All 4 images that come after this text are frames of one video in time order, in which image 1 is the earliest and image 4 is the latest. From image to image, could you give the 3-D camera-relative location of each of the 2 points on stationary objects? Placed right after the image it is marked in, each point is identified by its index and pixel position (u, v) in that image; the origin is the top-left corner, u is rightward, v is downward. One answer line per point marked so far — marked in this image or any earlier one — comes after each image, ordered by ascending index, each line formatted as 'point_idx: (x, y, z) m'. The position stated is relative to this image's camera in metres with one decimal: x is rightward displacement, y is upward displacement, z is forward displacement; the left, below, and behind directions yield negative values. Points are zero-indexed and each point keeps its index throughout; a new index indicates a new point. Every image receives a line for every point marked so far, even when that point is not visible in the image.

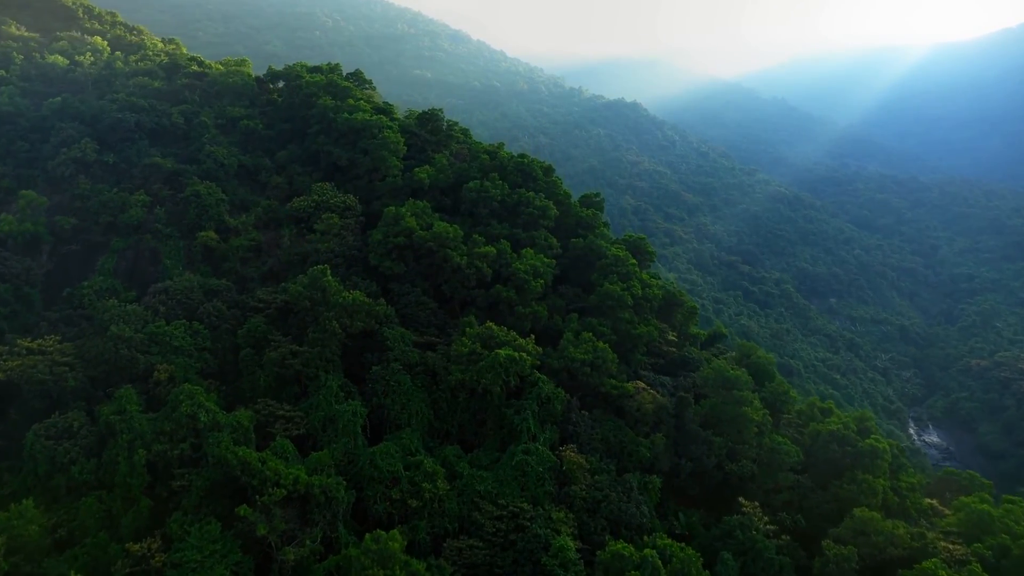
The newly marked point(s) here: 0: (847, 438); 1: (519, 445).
0: (+13.1, -5.9, +18.0) m
1: (+0.3, -5.3, +15.9) m
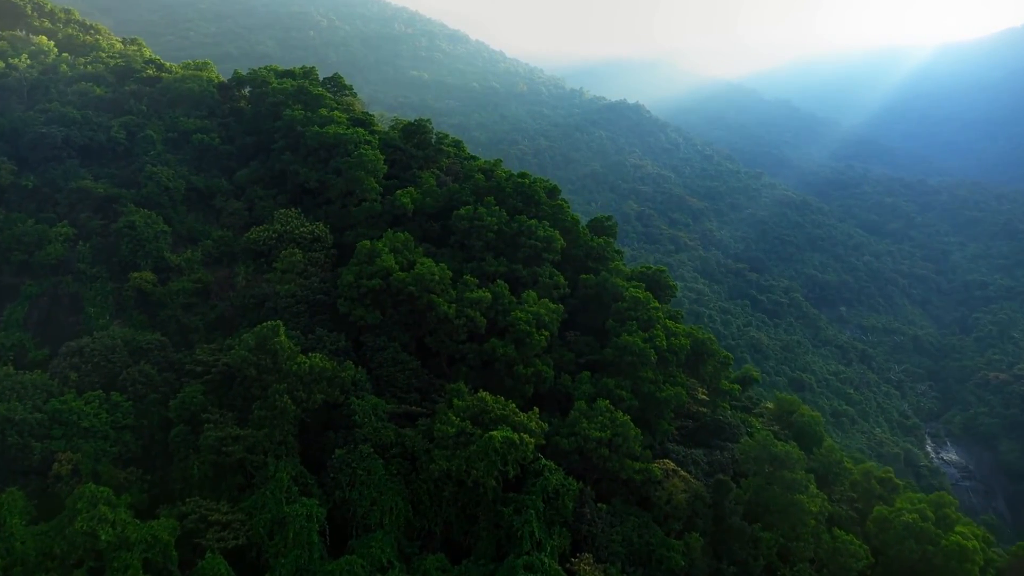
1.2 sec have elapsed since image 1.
0: (+13.1, -7.7, +14.6) m
1: (+0.2, -7.2, +12.4) m
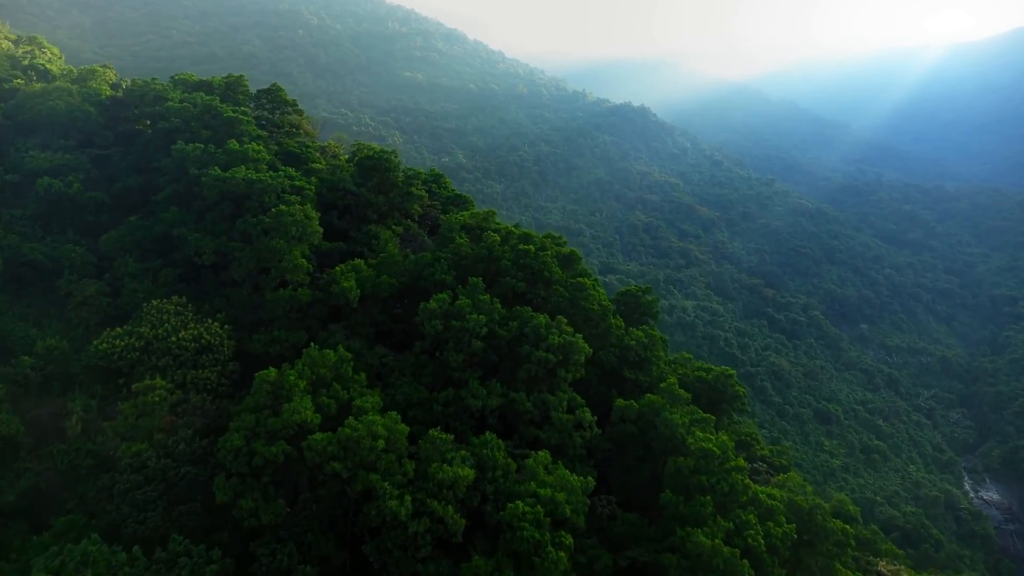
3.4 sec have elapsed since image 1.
0: (+13.0, -11.3, +7.9) m
1: (+0.1, -10.8, +5.7) m
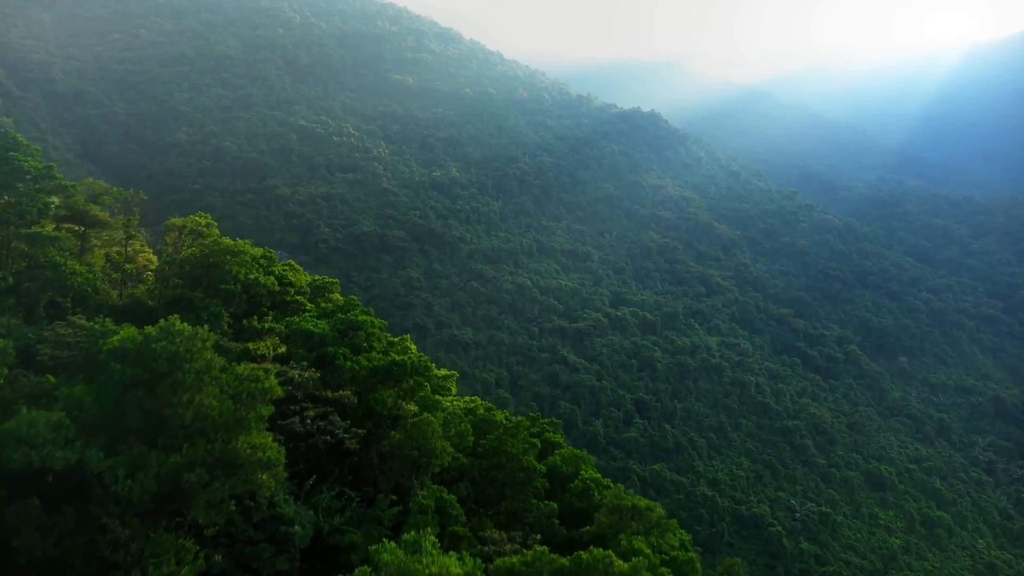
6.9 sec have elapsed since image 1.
0: (+12.9, -17.0, -2.6) m
1: (+0.1, -16.4, -4.8) m
